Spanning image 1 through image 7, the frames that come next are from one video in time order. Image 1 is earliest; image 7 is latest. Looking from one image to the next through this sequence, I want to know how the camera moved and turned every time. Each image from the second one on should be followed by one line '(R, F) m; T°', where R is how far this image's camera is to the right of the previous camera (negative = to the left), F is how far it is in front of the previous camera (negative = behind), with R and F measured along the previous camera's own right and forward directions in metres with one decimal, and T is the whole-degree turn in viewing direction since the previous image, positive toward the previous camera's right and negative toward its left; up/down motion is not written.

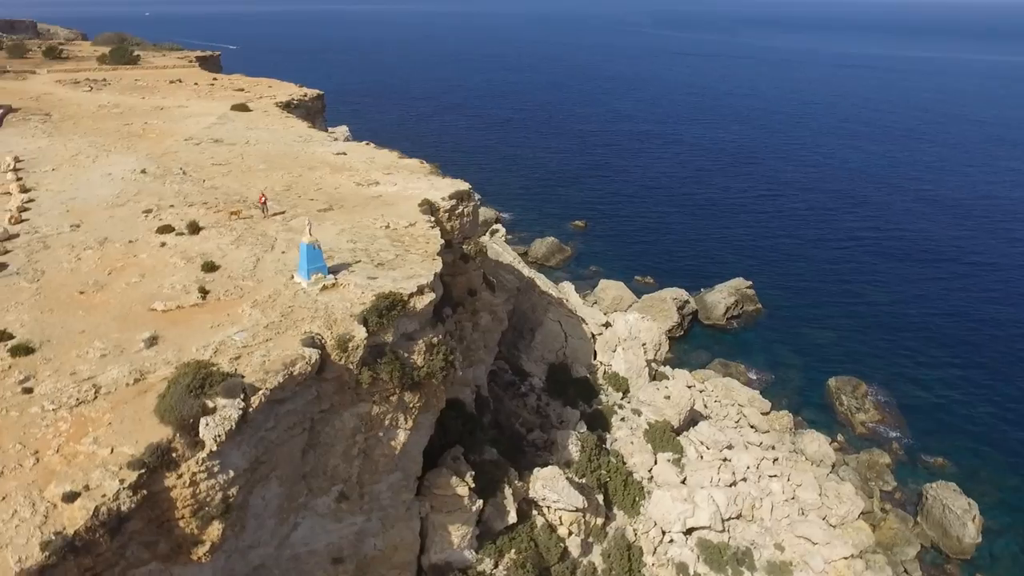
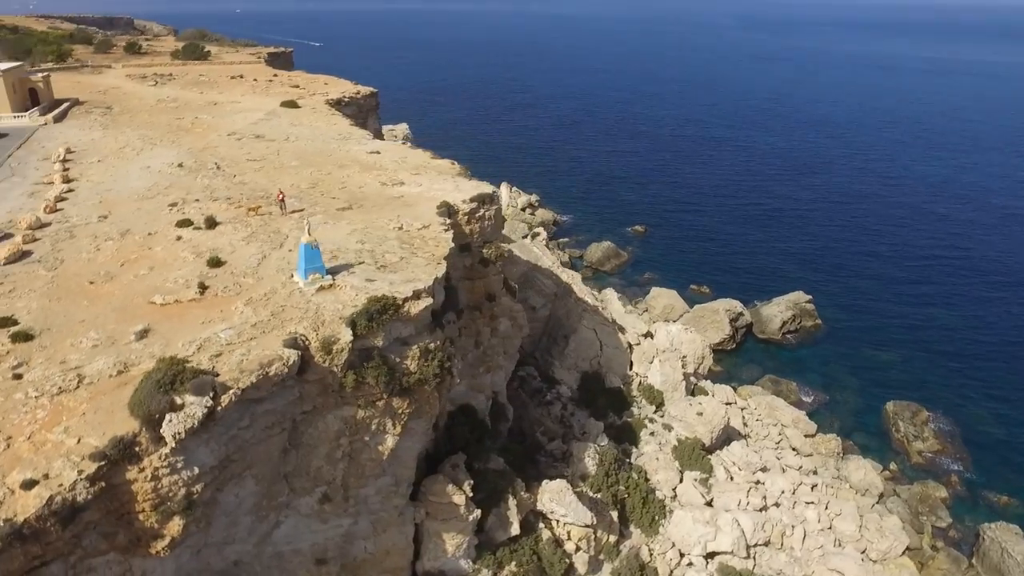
(+1.8, +0.5) m; -6°
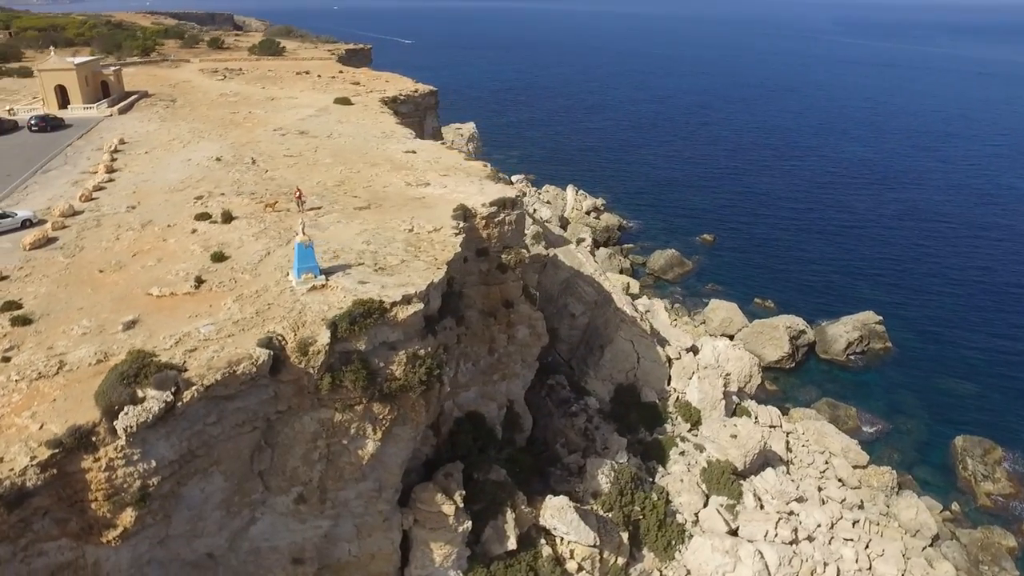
(+2.2, +0.6) m; -7°
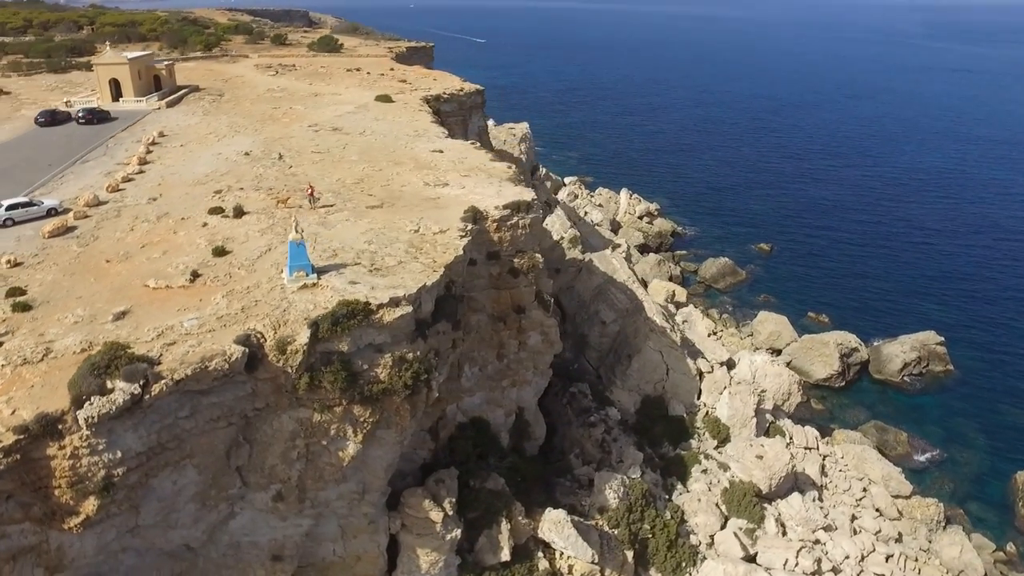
(+1.8, +0.6) m; -5°
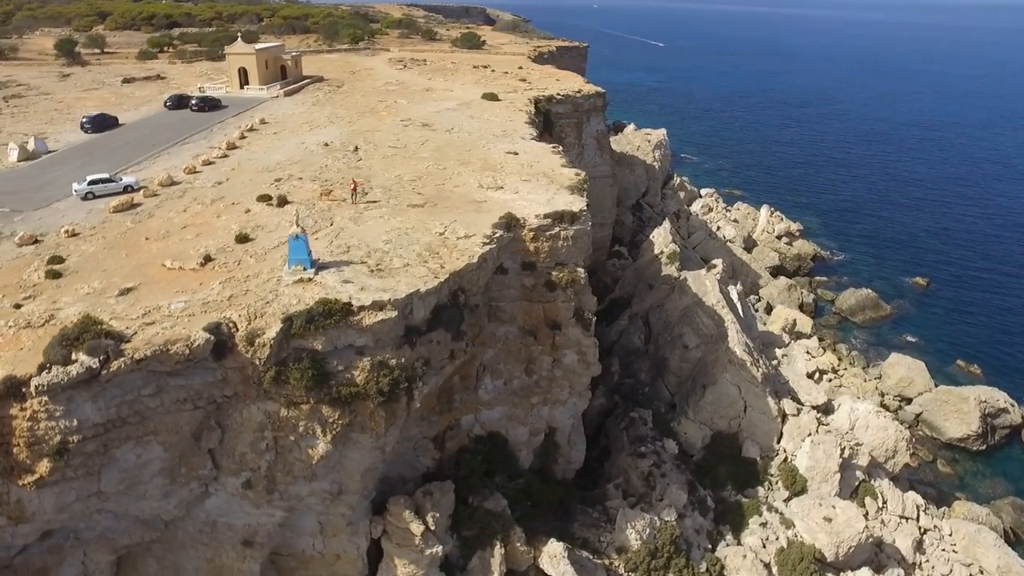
(+4.0, +1.5) m; -13°
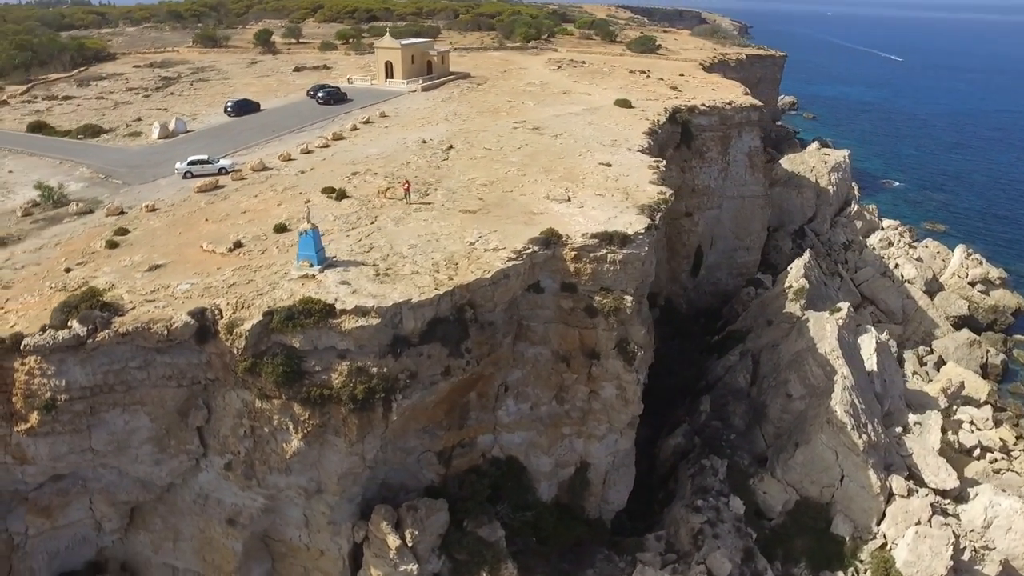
(+4.6, +1.8) m; -16°
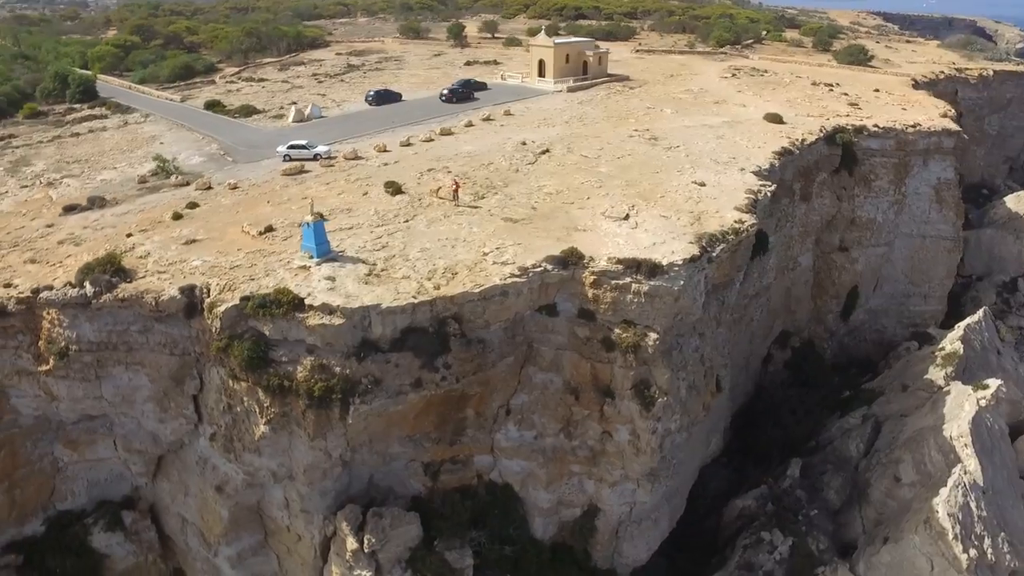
(+5.5, +2.1) m; -18°
